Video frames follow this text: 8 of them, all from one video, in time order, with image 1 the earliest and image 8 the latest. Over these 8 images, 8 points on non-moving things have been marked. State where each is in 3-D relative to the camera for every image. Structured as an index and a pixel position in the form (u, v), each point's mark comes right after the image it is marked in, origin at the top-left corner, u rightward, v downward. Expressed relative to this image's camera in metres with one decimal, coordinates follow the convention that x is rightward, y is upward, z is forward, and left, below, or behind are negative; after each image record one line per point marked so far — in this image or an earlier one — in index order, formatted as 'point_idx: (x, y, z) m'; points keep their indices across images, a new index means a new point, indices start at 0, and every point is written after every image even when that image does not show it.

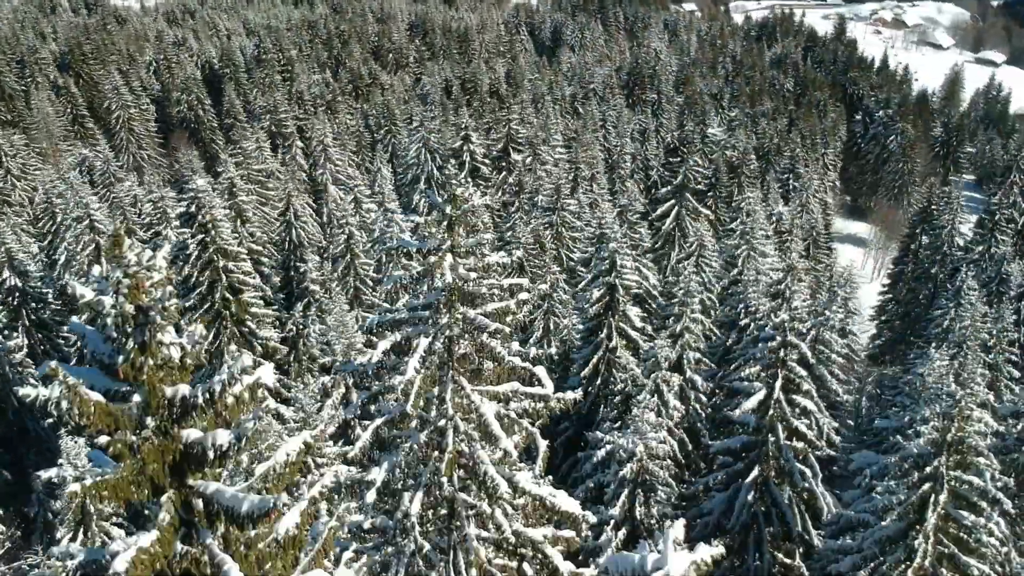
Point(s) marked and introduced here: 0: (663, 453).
0: (+2.1, -2.4, +14.0) m
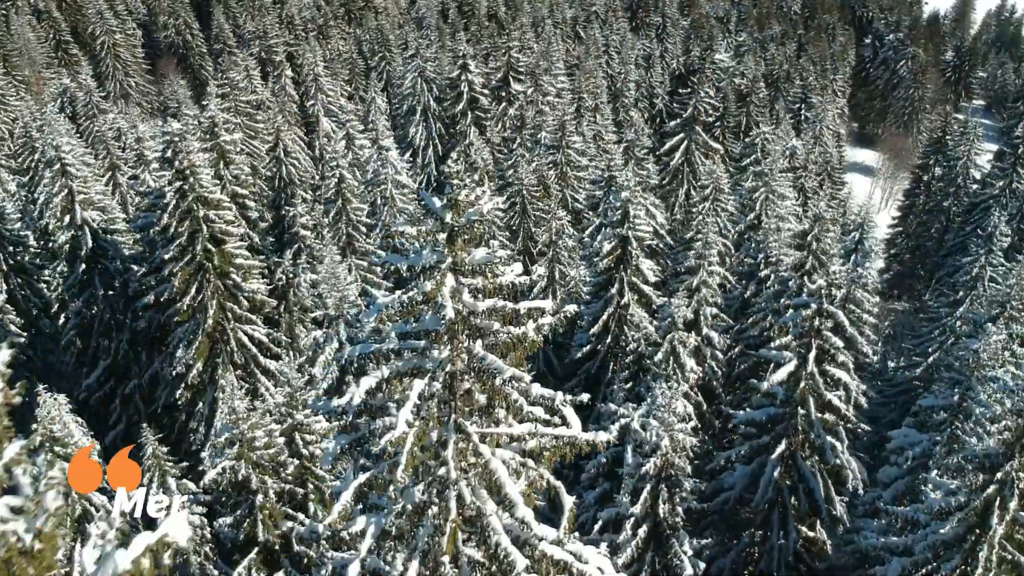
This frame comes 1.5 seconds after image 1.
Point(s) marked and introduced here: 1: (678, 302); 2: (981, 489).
0: (+2.2, -2.0, +12.4) m
1: (+3.3, -0.3, +20.0) m
2: (+5.3, -2.3, +11.3) m
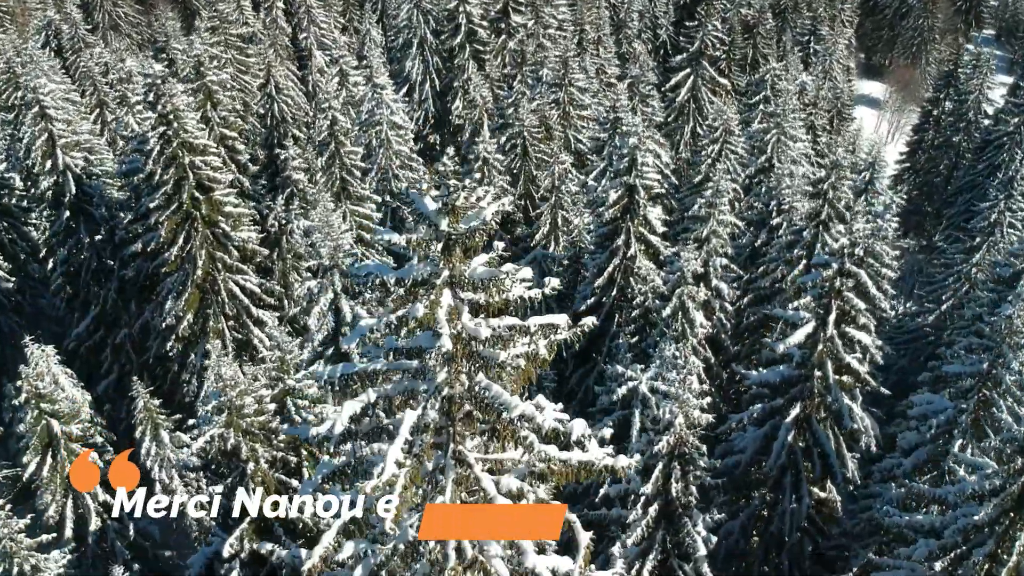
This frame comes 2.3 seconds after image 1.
0: (+2.3, -1.6, +11.6) m
1: (+3.4, +0.6, +19.1) m
2: (+5.4, -2.0, +10.5) m
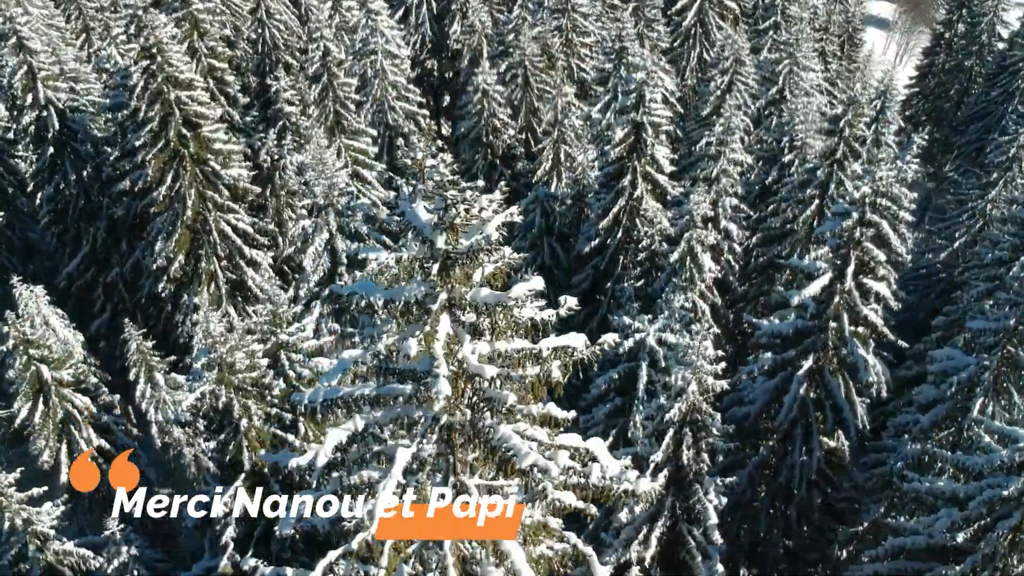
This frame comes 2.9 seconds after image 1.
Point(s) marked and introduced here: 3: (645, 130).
0: (+2.3, -1.1, +11.0) m
1: (+3.4, +1.7, +18.3) m
2: (+5.4, -1.6, +9.9) m
3: (+2.6, +3.1, +19.6) m
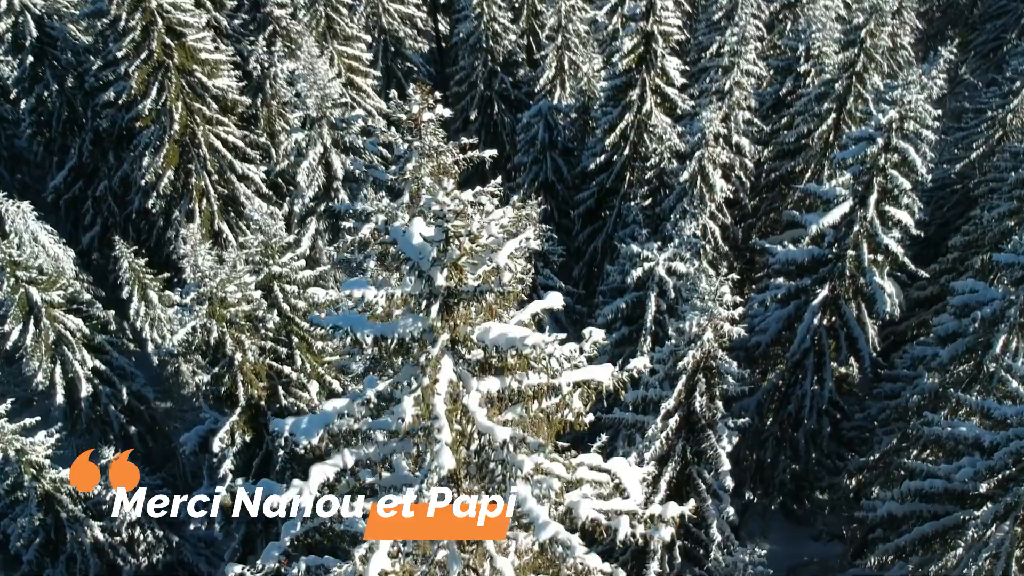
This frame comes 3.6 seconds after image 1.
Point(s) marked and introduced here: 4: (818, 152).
0: (+2.4, -0.5, +10.4) m
1: (+3.4, +3.0, +17.4) m
2: (+5.5, -1.1, +9.4) m
3: (+2.6, +4.6, +18.5) m
4: (+6.1, +2.7, +19.7) m
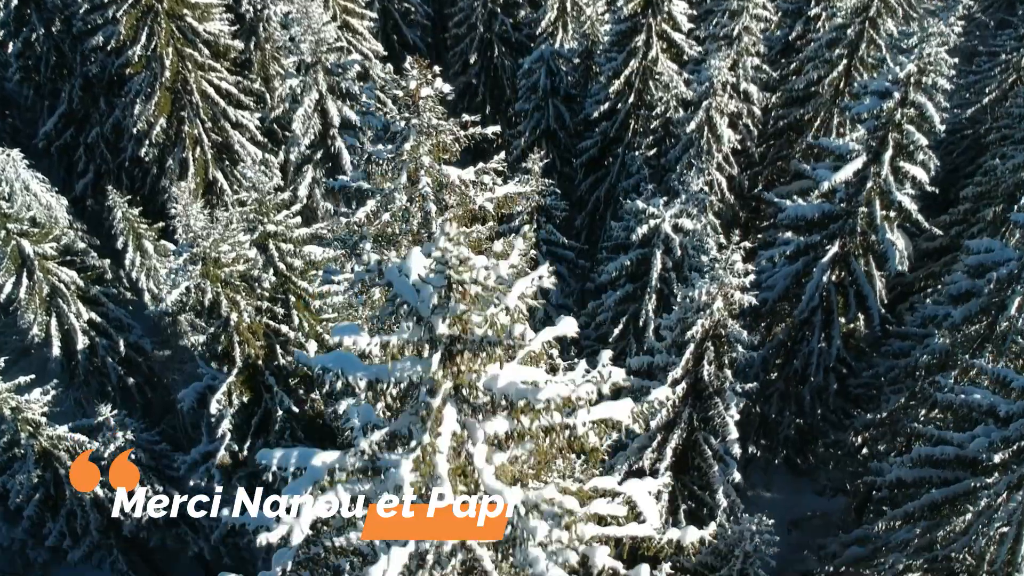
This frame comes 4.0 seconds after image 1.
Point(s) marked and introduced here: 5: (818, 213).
0: (+2.4, -0.2, +10.1) m
1: (+3.4, +3.8, +16.8) m
2: (+5.5, -0.8, +9.1) m
3: (+2.7, +5.5, +17.8) m
4: (+6.1, +3.6, +19.1) m
5: (+4.5, +1.1, +14.6) m
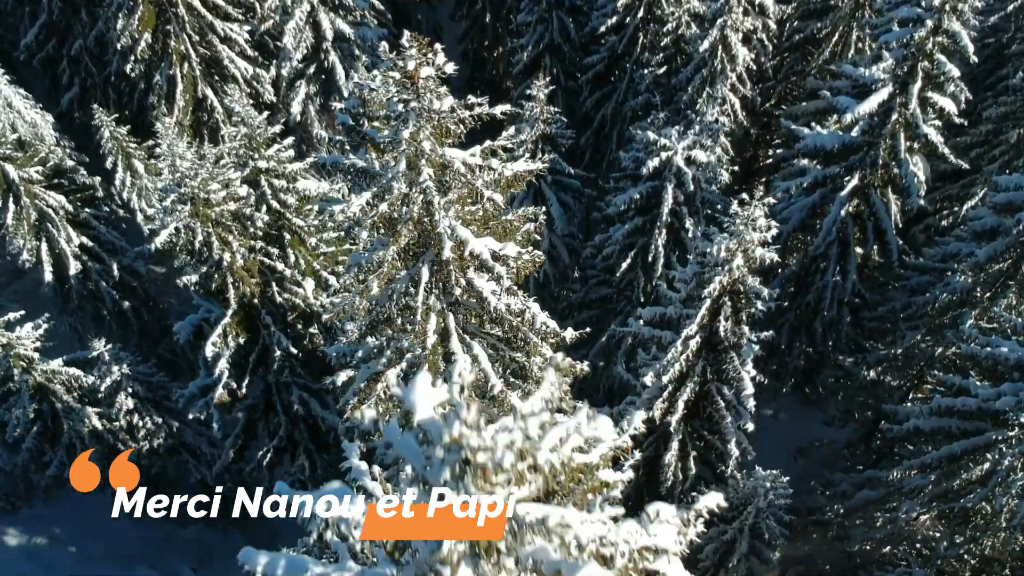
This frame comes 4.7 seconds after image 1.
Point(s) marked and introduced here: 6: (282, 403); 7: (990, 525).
0: (+2.5, +0.3, +9.5) m
1: (+3.5, +4.9, +15.7) m
2: (+5.6, -0.4, +8.6) m
3: (+2.7, +6.7, +16.6) m
4: (+6.1, +5.0, +18.1) m
5: (+4.6, +2.0, +13.8) m
6: (-3.8, -1.9, +16.3) m
7: (+5.4, -2.7, +11.2) m
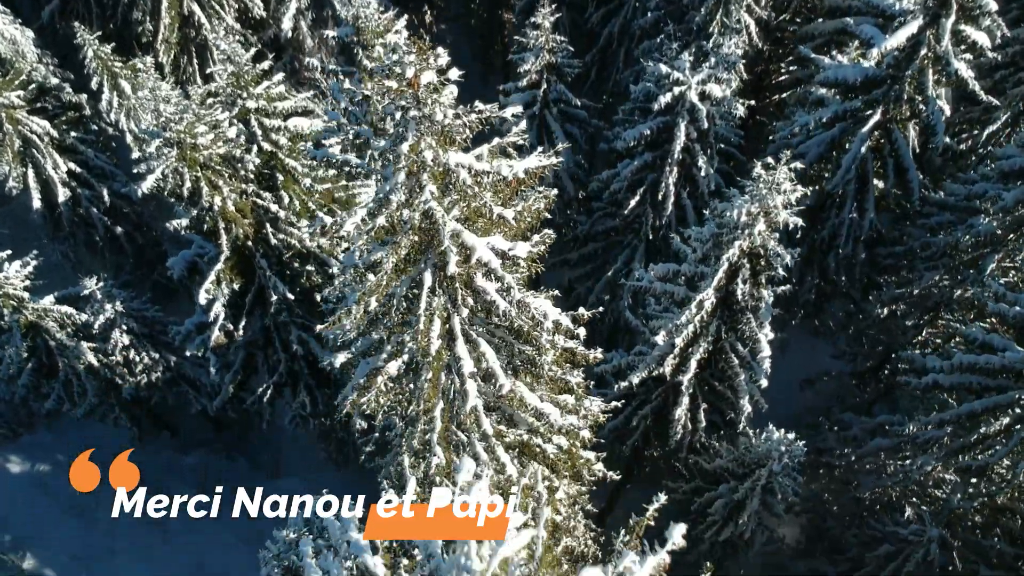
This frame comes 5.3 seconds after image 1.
0: (+2.5, +0.6, +8.9) m
1: (+3.5, +5.9, +14.6) m
2: (+5.6, -0.2, +8.1) m
3: (+2.7, +7.7, +15.3) m
4: (+6.2, +6.2, +17.0) m
5: (+4.6, +2.8, +13.1) m
6: (-3.7, -0.9, +15.9) m
7: (+5.5, -2.1, +11.0) m
